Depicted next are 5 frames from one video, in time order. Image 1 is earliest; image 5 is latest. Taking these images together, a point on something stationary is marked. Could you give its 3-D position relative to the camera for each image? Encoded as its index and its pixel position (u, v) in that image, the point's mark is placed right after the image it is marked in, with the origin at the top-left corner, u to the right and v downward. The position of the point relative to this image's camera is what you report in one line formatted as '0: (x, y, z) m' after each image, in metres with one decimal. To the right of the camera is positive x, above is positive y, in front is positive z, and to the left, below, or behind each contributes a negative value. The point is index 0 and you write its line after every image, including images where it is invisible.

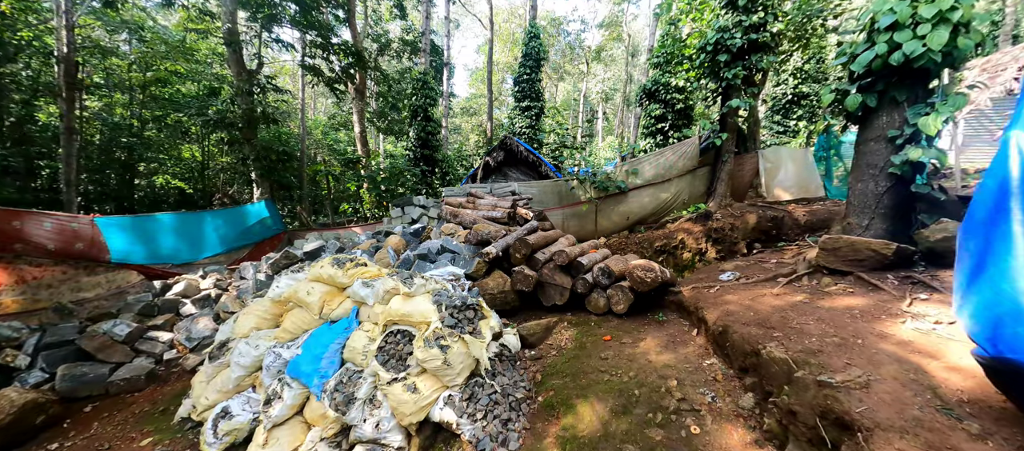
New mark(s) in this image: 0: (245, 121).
0: (-4.7, +1.9, +6.9) m
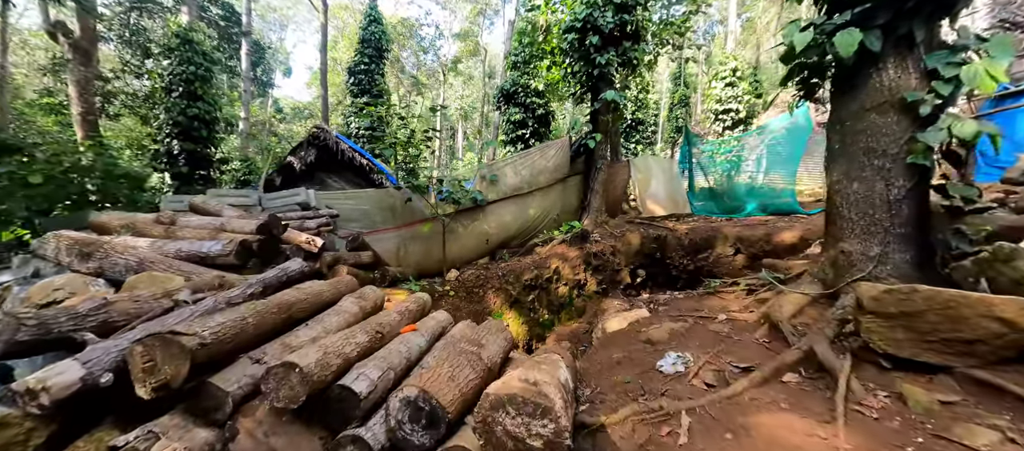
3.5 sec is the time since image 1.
0: (-6.8, +1.4, +2.3) m
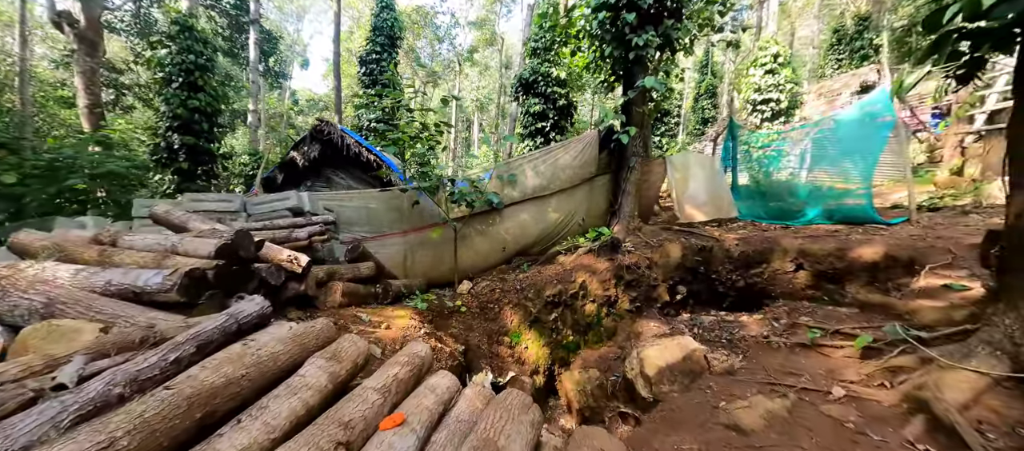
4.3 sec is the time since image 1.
0: (-6.6, +1.3, +1.9) m
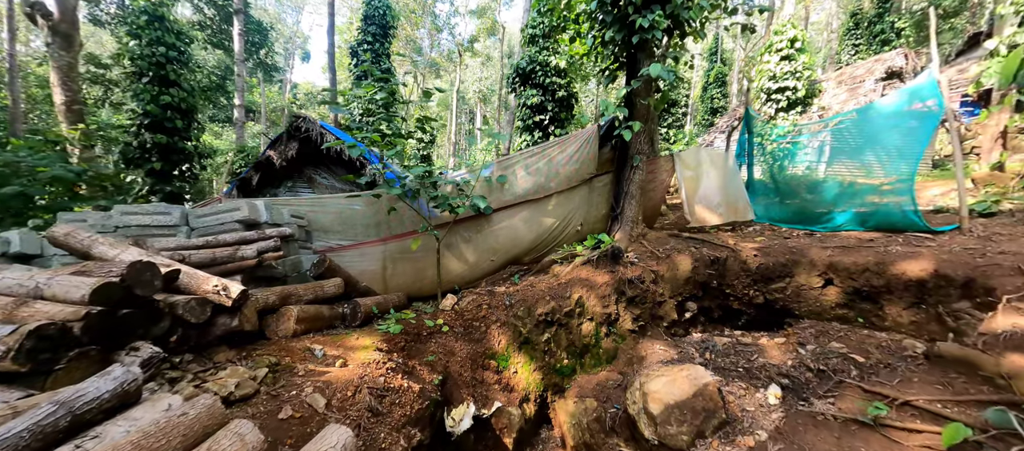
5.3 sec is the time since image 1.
0: (-6.8, +1.1, +1.4) m
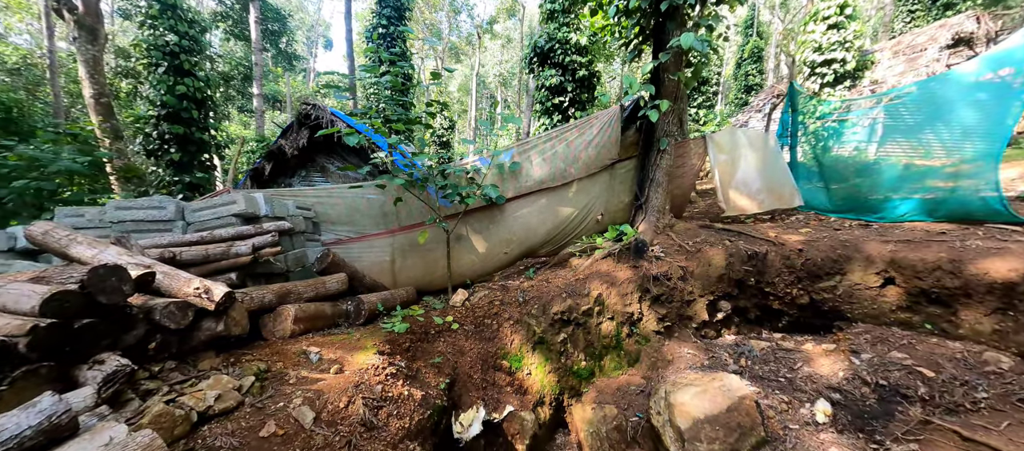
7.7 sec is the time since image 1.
0: (-6.9, +1.0, +1.4) m
